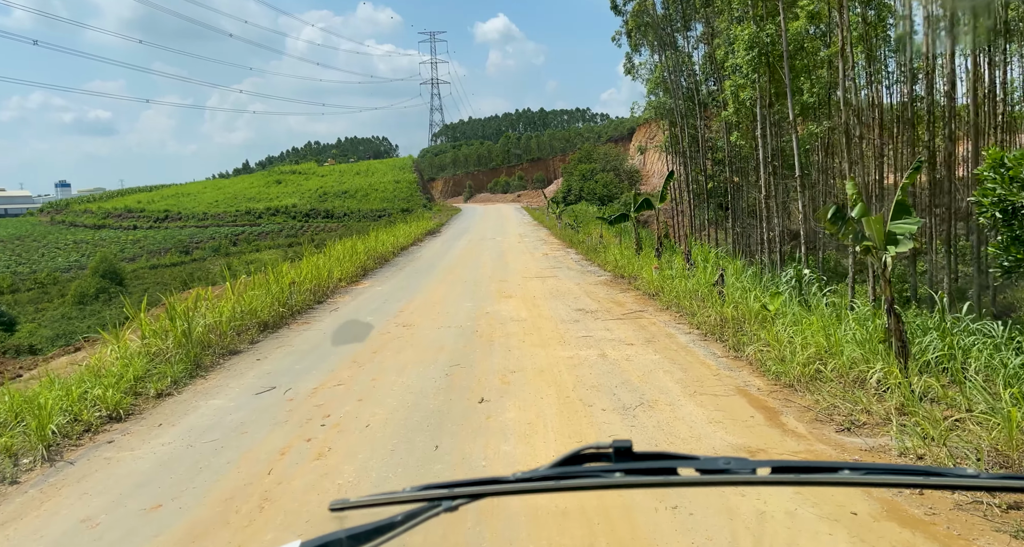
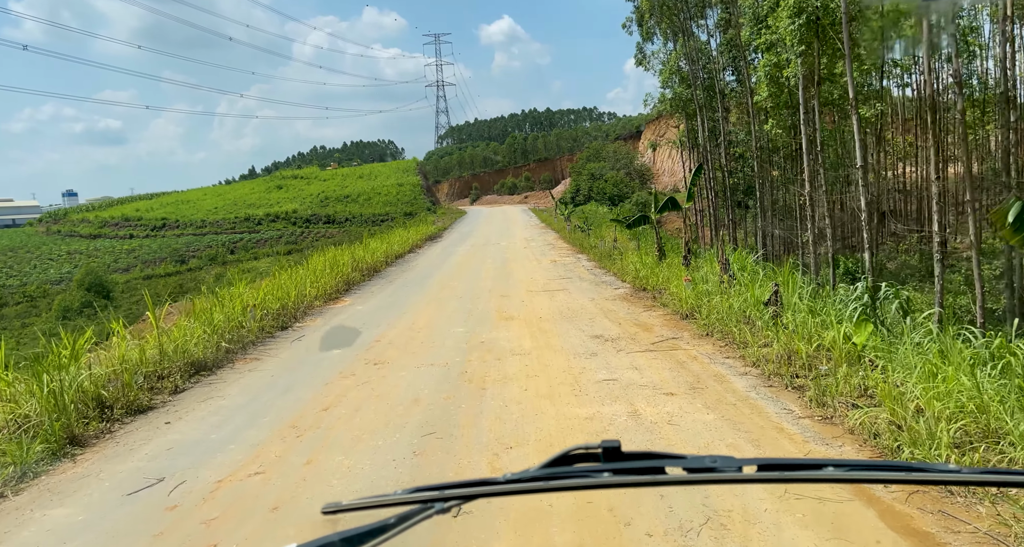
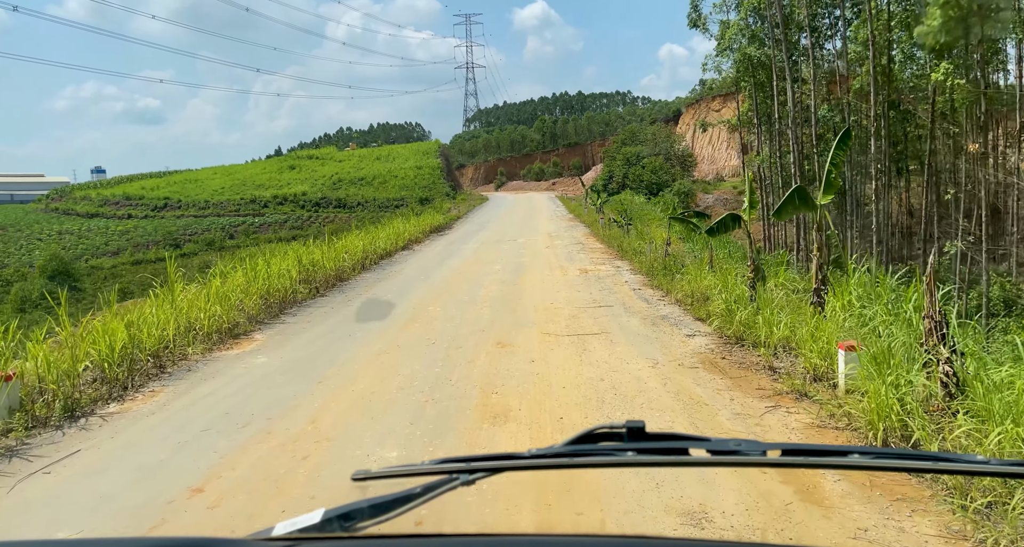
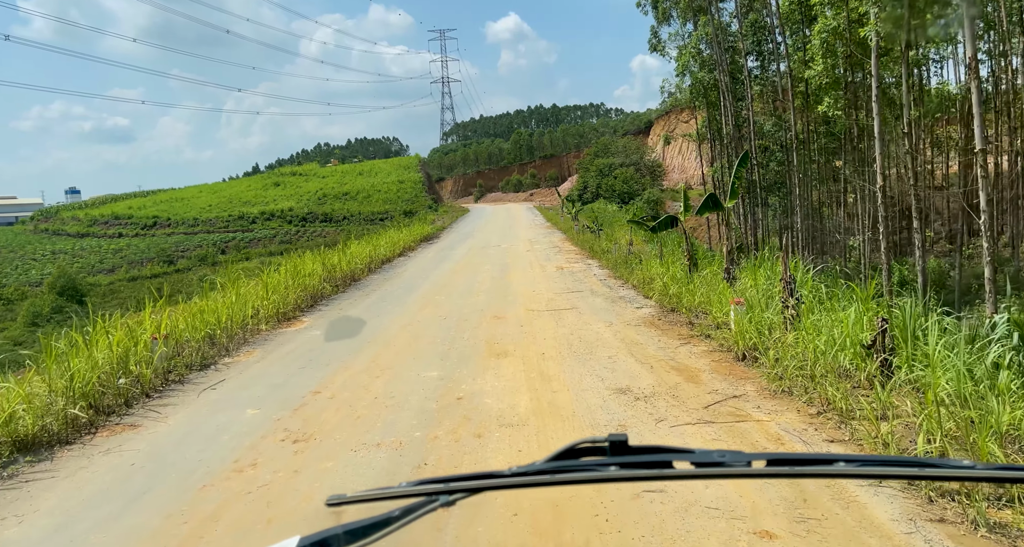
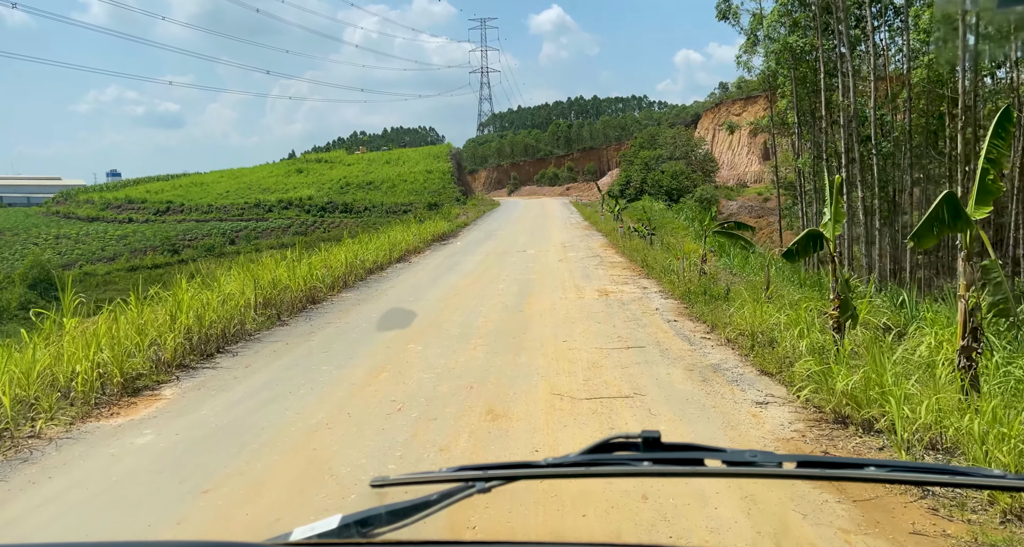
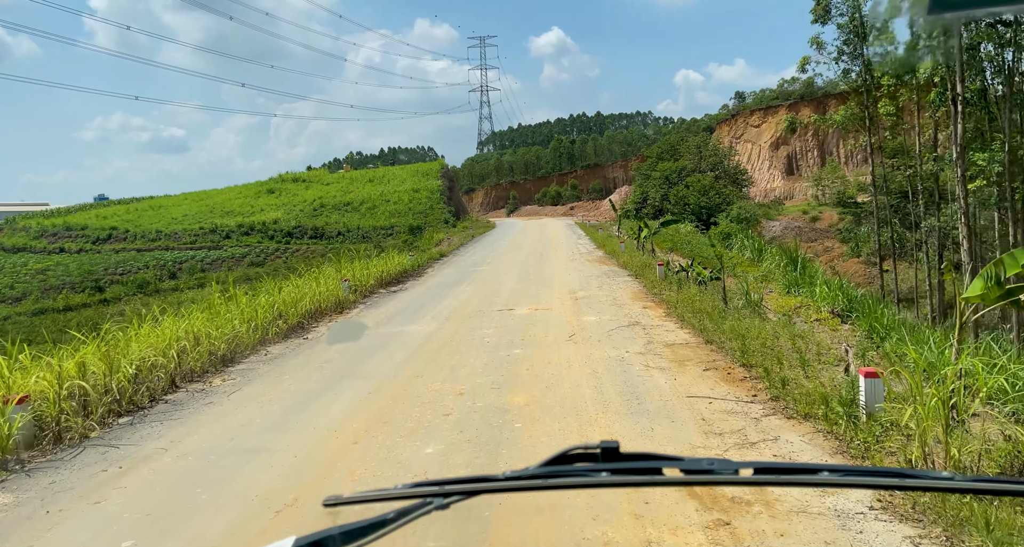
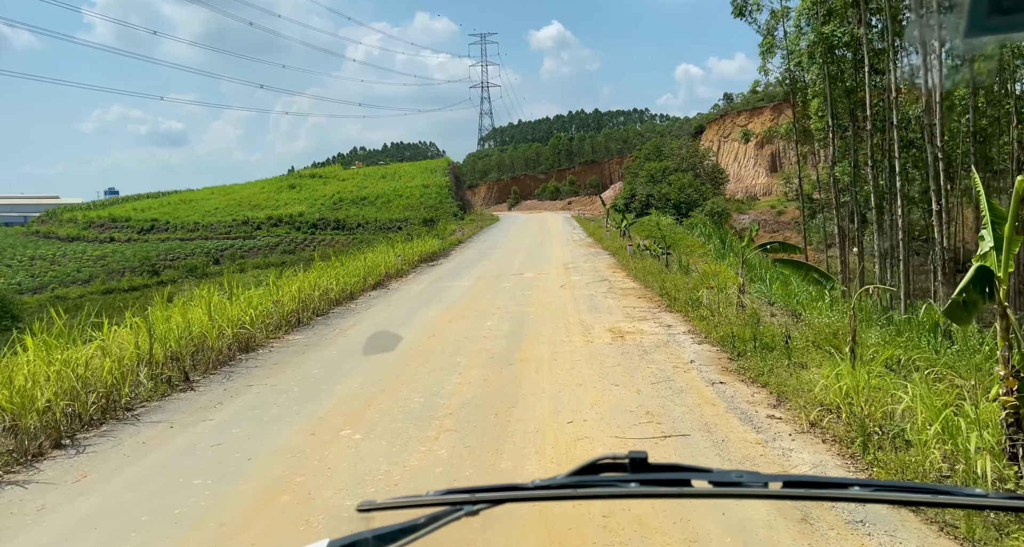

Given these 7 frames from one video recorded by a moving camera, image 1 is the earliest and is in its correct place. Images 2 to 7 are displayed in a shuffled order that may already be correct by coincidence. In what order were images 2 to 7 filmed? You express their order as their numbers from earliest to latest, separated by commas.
2, 4, 3, 5, 7, 6
